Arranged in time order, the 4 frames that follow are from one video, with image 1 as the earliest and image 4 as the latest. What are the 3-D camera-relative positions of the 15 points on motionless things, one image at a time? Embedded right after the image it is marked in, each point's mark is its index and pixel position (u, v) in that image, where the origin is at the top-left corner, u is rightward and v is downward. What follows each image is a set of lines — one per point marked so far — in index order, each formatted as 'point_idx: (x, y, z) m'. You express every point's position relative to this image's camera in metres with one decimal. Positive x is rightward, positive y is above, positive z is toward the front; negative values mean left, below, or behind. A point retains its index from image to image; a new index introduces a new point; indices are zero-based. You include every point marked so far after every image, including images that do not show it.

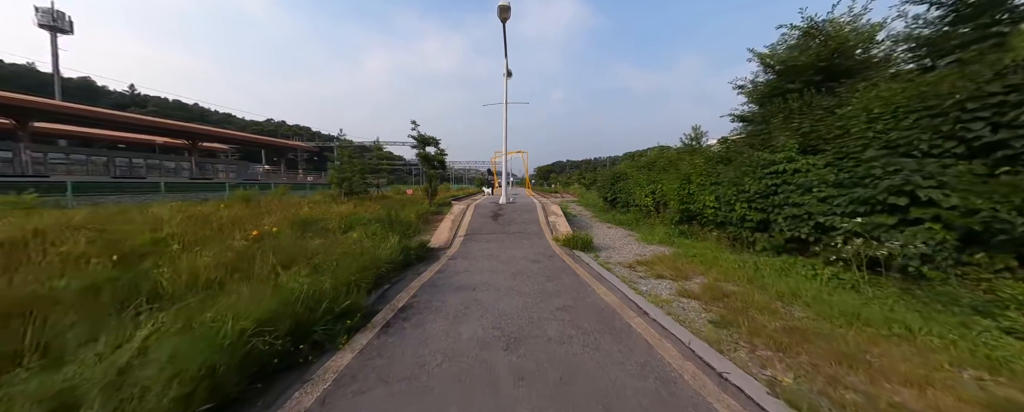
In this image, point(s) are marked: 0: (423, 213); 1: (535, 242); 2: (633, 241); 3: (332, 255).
0: (-3.3, -0.3, +10.4) m
1: (+0.5, -0.8, +6.4) m
2: (+3.0, -0.9, +7.1) m
3: (-2.5, -0.7, +4.1) m
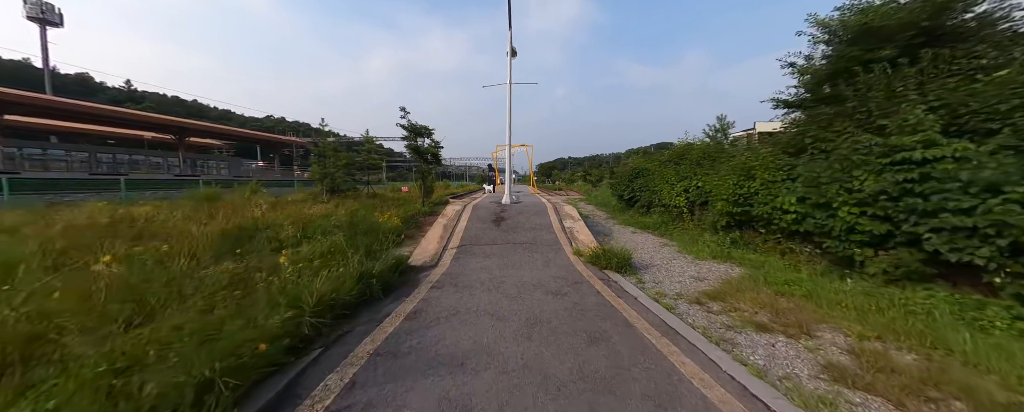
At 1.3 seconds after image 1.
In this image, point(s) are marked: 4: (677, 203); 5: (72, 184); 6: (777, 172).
0: (-3.1, -0.3, +8.8) m
1: (+0.7, -0.9, +4.8) m
2: (+3.2, -0.9, +5.5) m
3: (-2.4, -0.8, +2.5) m
4: (+4.9, +0.1, +8.5) m
5: (-19.6, +1.0, +12.7) m
6: (+4.9, +0.6, +5.3) m
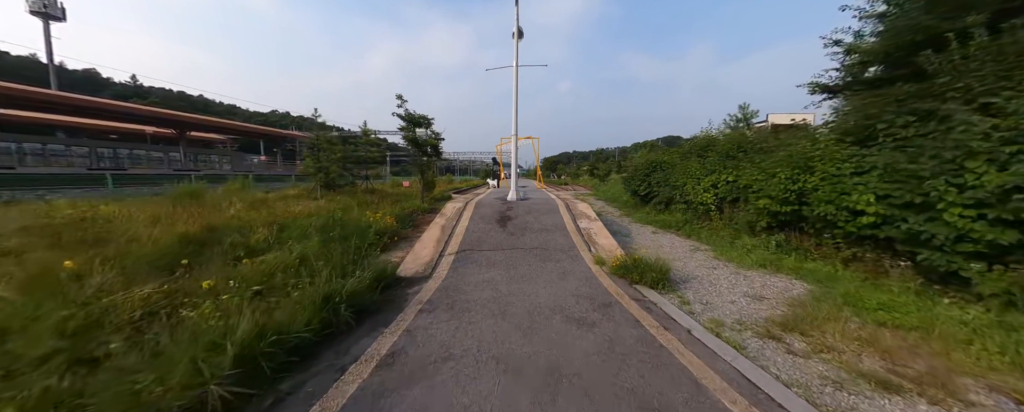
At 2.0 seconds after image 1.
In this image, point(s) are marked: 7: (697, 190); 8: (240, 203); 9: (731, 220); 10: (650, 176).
0: (-2.9, -0.2, +8.0) m
1: (+0.8, -0.9, +3.9) m
2: (+3.3, -0.9, +4.7) m
3: (-2.3, -0.8, +1.7) m
4: (+5.1, +0.2, +7.6) m
5: (-19.3, +1.1, +12.1) m
6: (+5.0, +0.6, +4.4) m
7: (+5.1, +0.4, +7.9) m
8: (-7.3, +0.1, +7.7) m
9: (+5.3, -0.3, +7.0) m
10: (+5.1, +1.1, +10.4) m
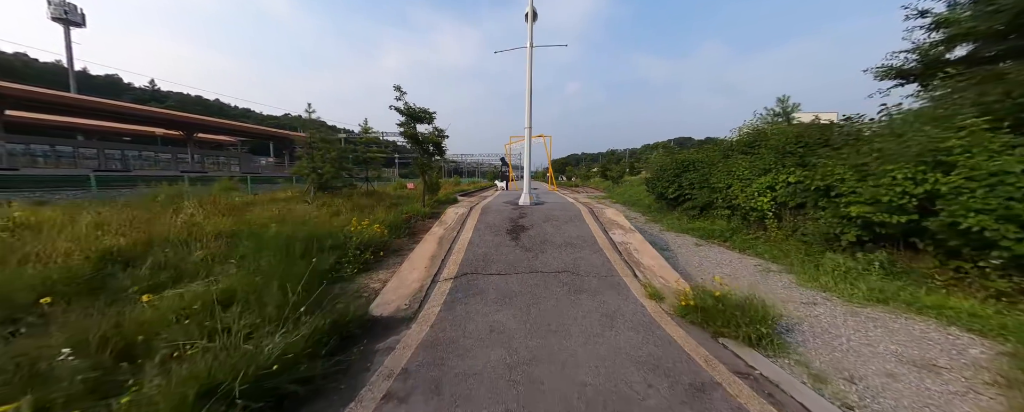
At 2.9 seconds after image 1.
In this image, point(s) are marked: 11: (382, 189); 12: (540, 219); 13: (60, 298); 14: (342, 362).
0: (-2.6, -0.3, +6.9) m
1: (+1.0, -1.0, +2.8) m
2: (+3.5, -1.0, +3.4) m
3: (-2.2, -0.9, +0.6) m
4: (+5.4, 0.0, +6.3) m
5: (-18.9, +1.0, +11.5) m
6: (+5.2, +0.5, +3.1) m
7: (+5.4, +0.3, +6.6) m
8: (-7.0, 0.0, +6.8) m
9: (+5.5, -0.5, +5.7) m
10: (+5.4, +0.9, +9.1) m
11: (-6.9, +0.9, +15.0) m
12: (+0.5, -0.2, +5.5) m
13: (-3.8, -0.7, +2.5) m
14: (-1.1, -1.1, +2.1) m
